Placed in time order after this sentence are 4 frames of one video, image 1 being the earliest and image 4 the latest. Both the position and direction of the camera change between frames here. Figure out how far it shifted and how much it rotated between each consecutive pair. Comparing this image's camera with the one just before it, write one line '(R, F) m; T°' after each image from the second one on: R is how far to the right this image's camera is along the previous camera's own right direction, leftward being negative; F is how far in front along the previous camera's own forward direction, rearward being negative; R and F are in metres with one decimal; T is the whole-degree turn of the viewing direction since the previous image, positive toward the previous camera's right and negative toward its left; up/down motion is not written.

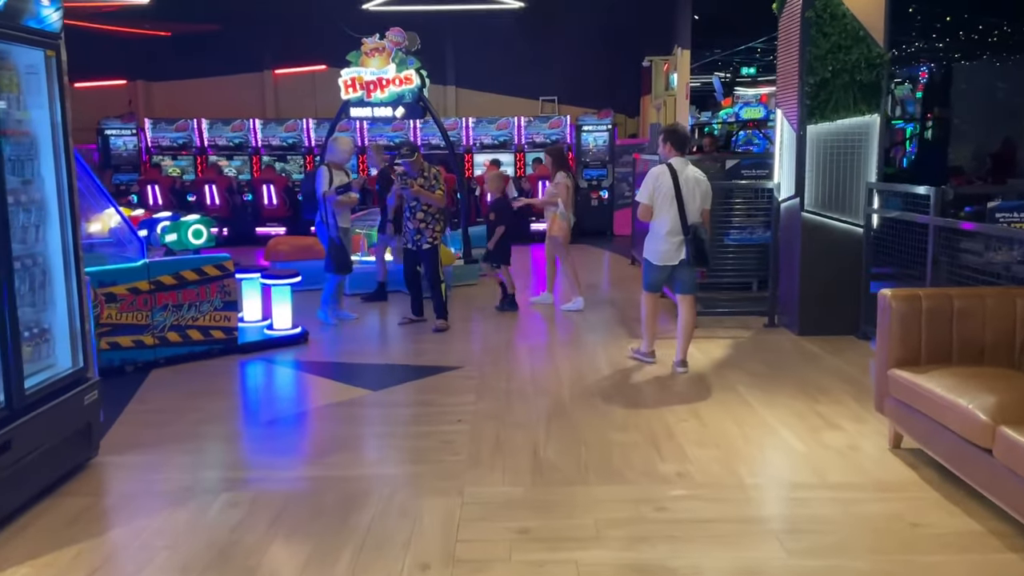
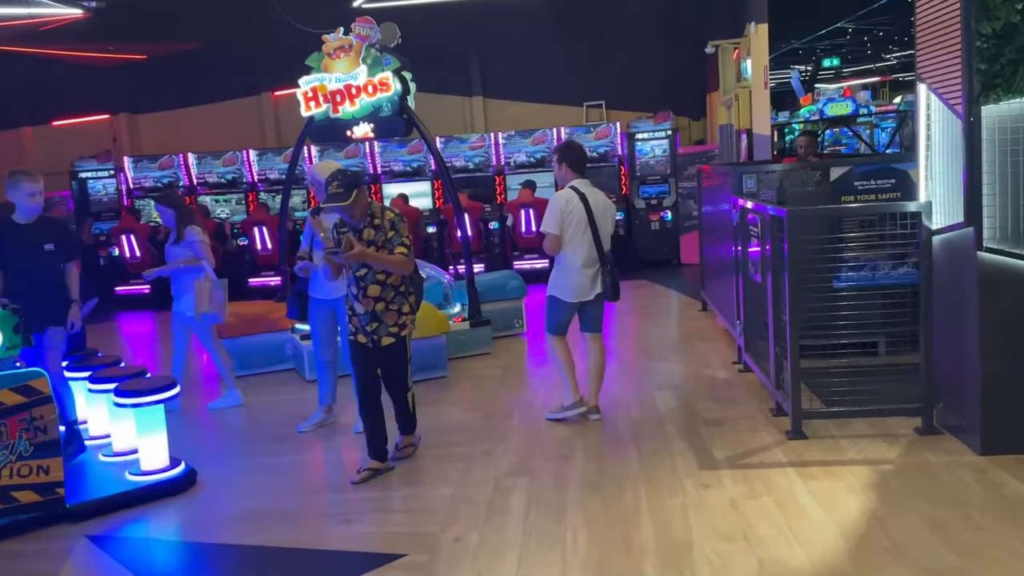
(+0.4, +2.3) m; -5°
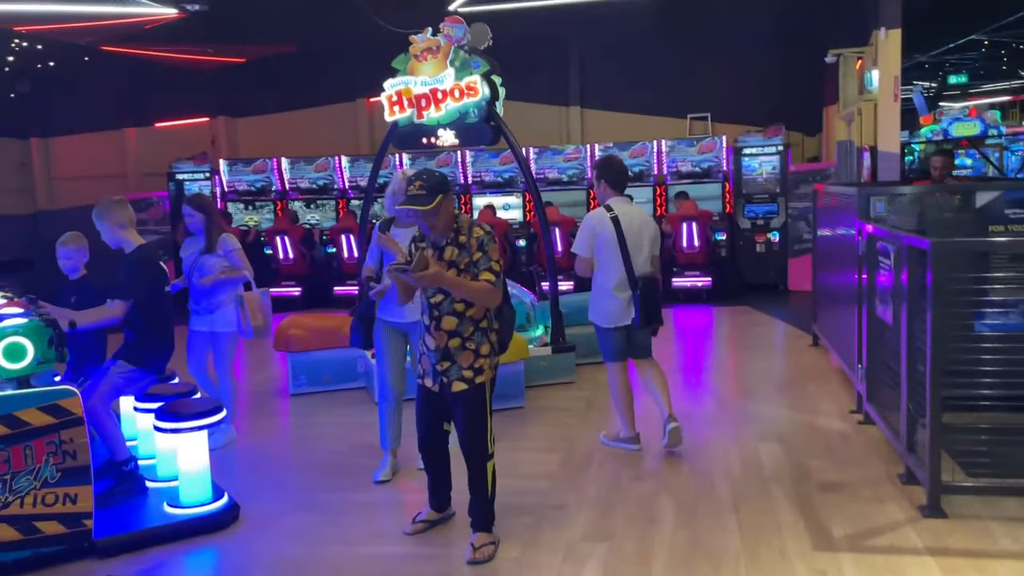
(0.0, +0.5) m; -6°
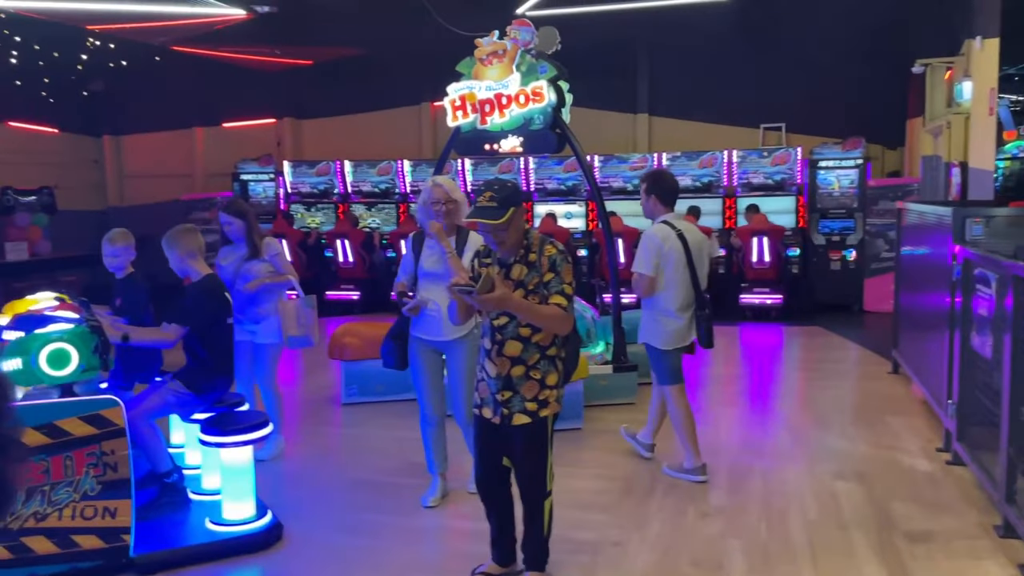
(0.0, +0.2) m; -4°
